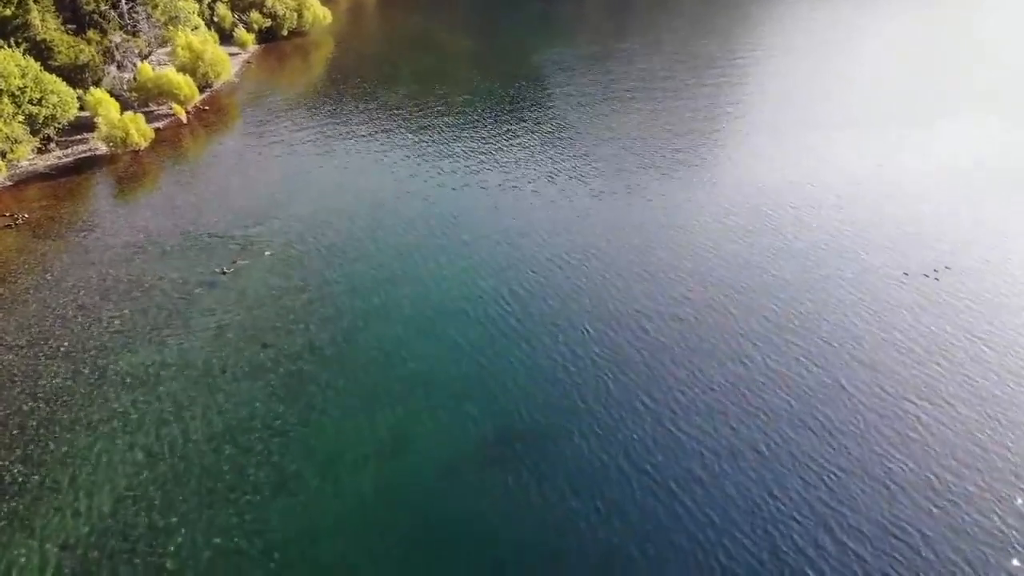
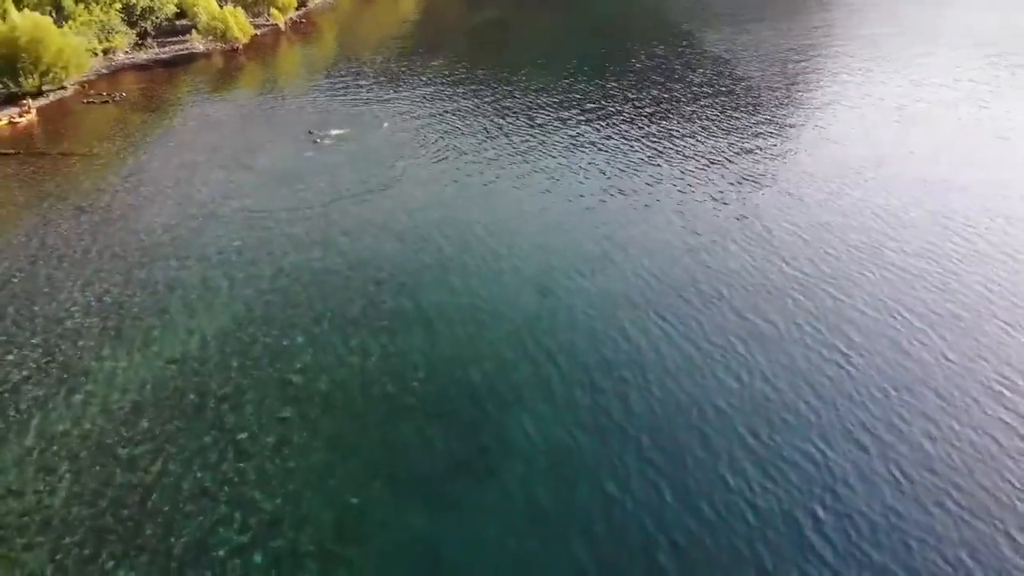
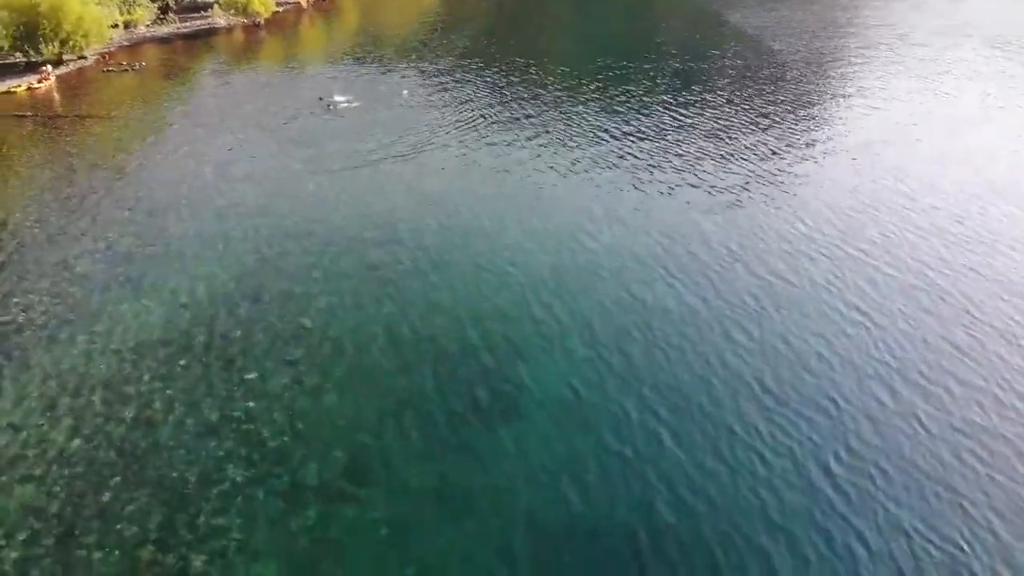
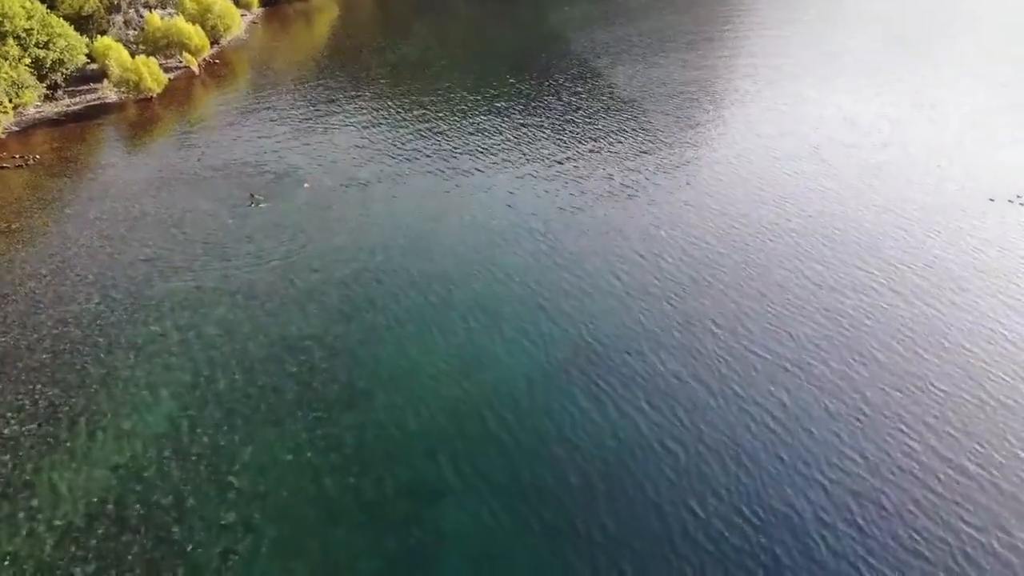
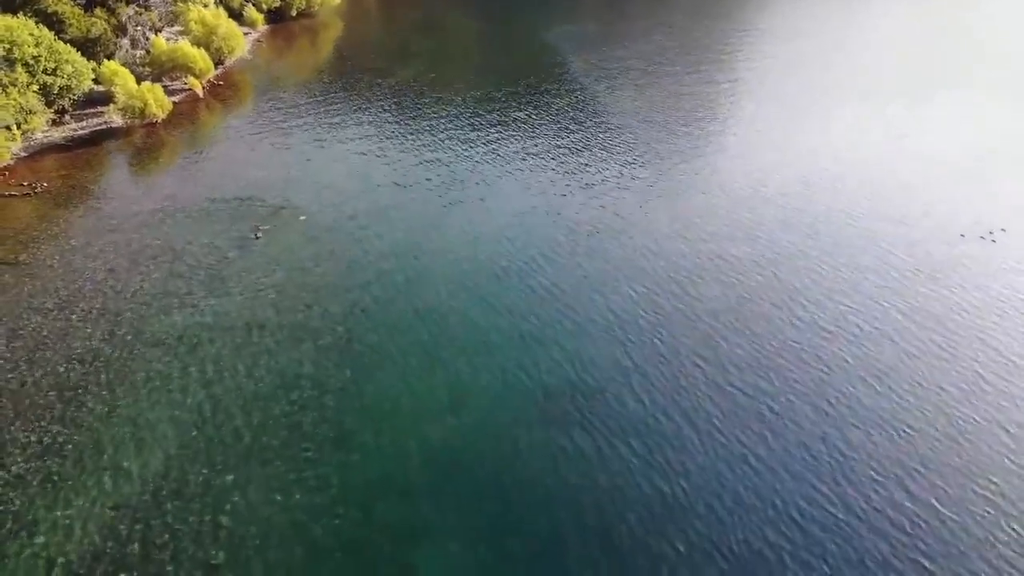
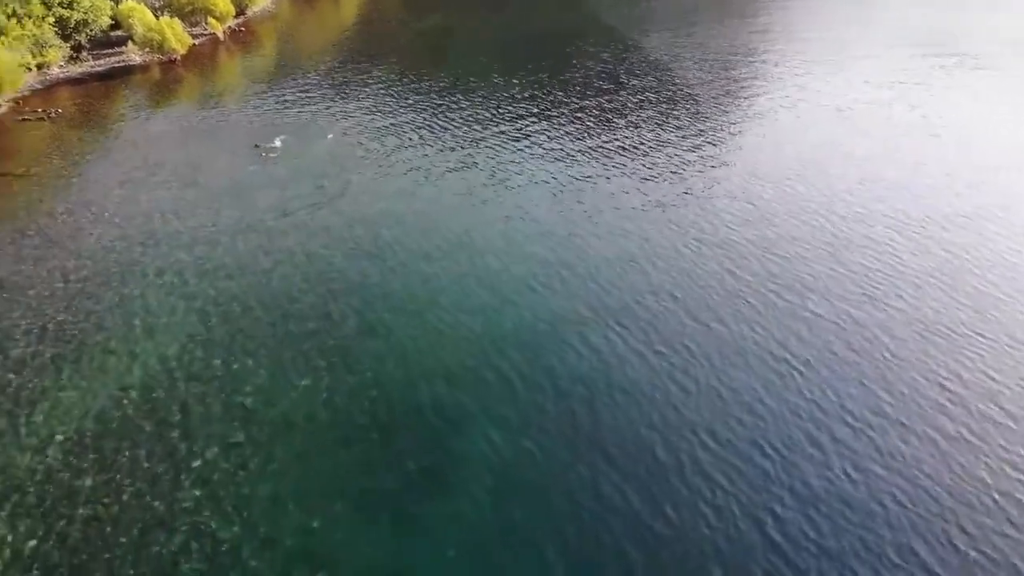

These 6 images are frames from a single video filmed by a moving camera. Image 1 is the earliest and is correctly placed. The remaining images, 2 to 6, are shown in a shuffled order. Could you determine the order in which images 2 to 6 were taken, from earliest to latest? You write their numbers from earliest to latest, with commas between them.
5, 4, 6, 2, 3
